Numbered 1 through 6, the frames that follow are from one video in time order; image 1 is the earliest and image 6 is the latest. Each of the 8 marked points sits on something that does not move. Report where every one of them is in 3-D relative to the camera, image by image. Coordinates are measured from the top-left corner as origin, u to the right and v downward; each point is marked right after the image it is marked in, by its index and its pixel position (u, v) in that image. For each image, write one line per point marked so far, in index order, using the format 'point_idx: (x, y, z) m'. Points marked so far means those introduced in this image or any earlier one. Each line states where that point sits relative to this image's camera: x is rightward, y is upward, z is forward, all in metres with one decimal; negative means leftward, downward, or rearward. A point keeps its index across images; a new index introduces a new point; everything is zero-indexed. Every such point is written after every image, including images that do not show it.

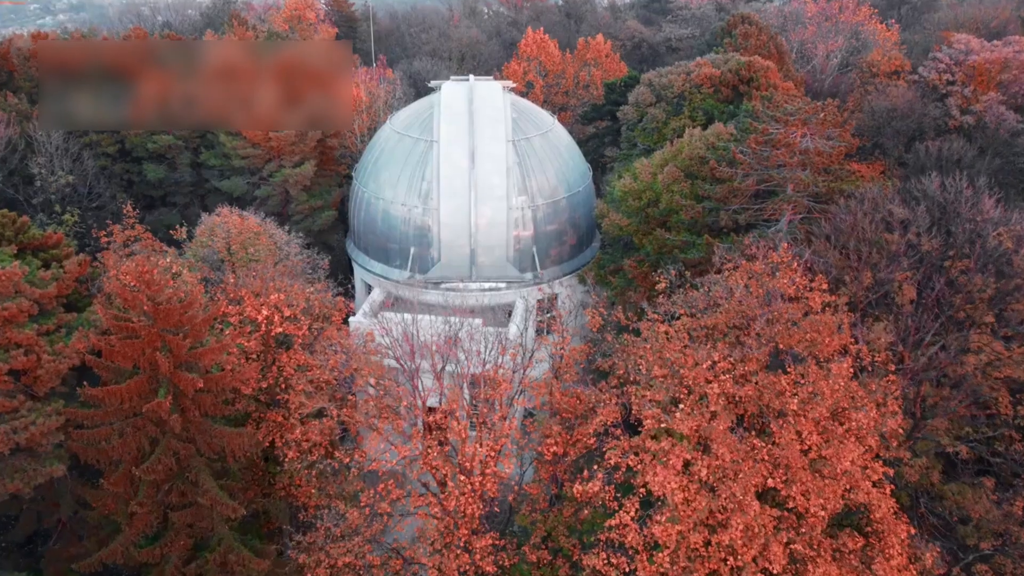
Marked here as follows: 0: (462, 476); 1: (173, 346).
0: (-1.0, -3.9, +16.3) m
1: (-7.1, -1.2, +16.8) m
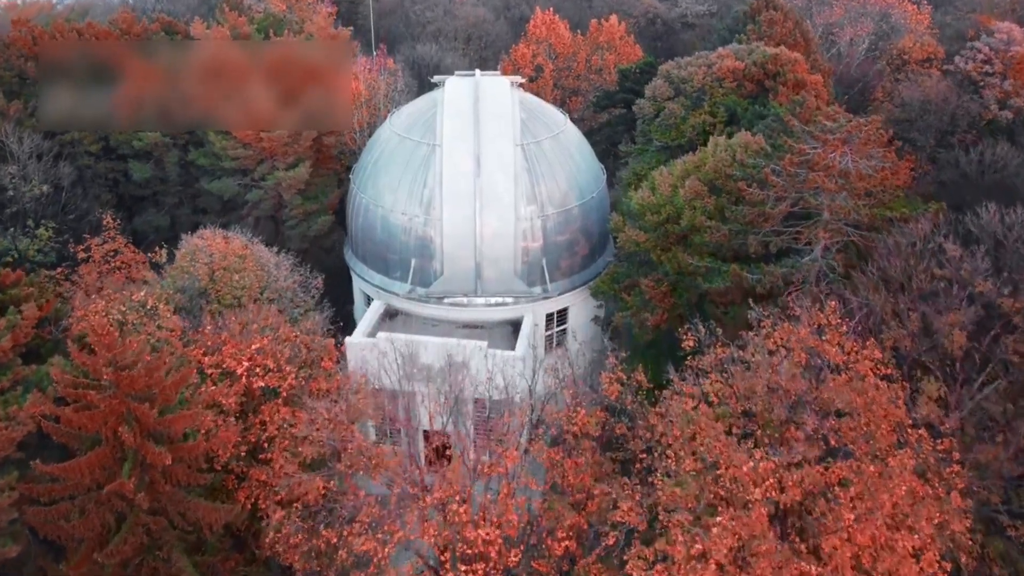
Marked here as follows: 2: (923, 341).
0: (-0.9, -5.0, +14.5) m
1: (-7.0, -2.4, +14.9) m
2: (+9.2, -1.2, +17.8) m
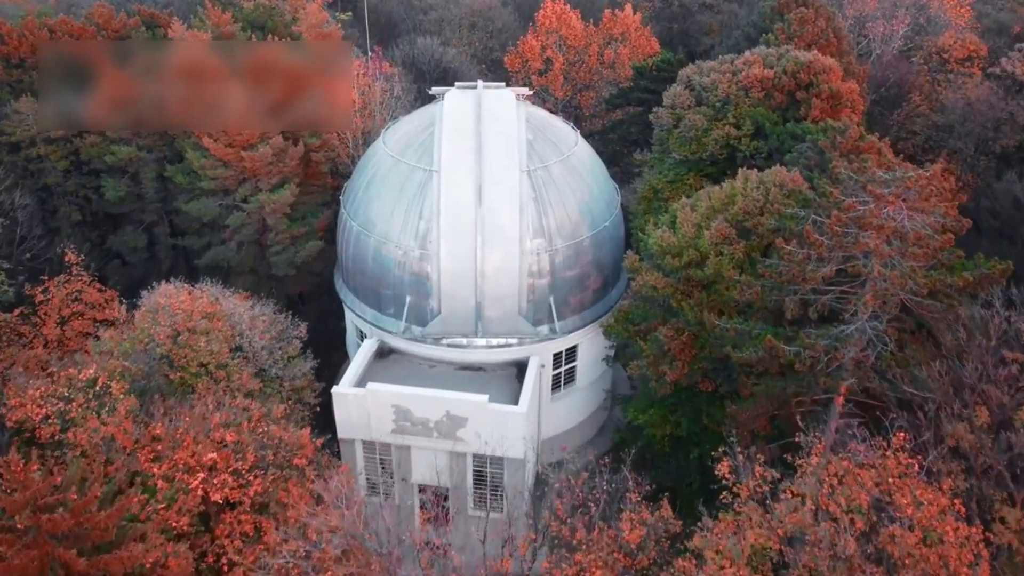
0: (-0.9, -7.0, +12.1) m
1: (-7.0, -4.3, +12.4) m
2: (+9.2, -3.1, +15.1) m
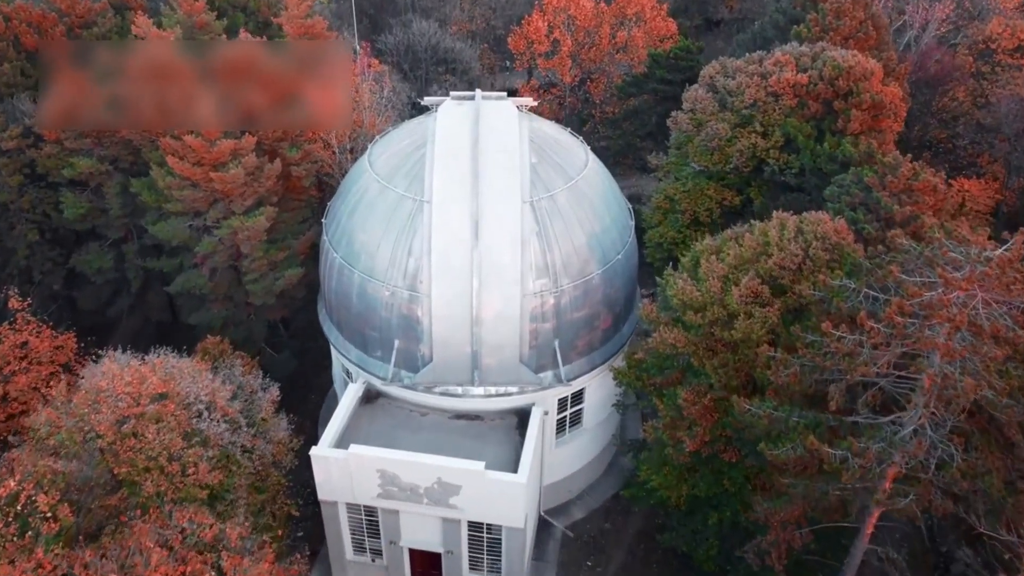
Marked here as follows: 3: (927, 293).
0: (-1.1, -9.2, +9.7) m
1: (-7.1, -6.4, +10.0) m
2: (+9.1, -5.2, +12.4) m
3: (+7.6, -0.1, +15.0) m
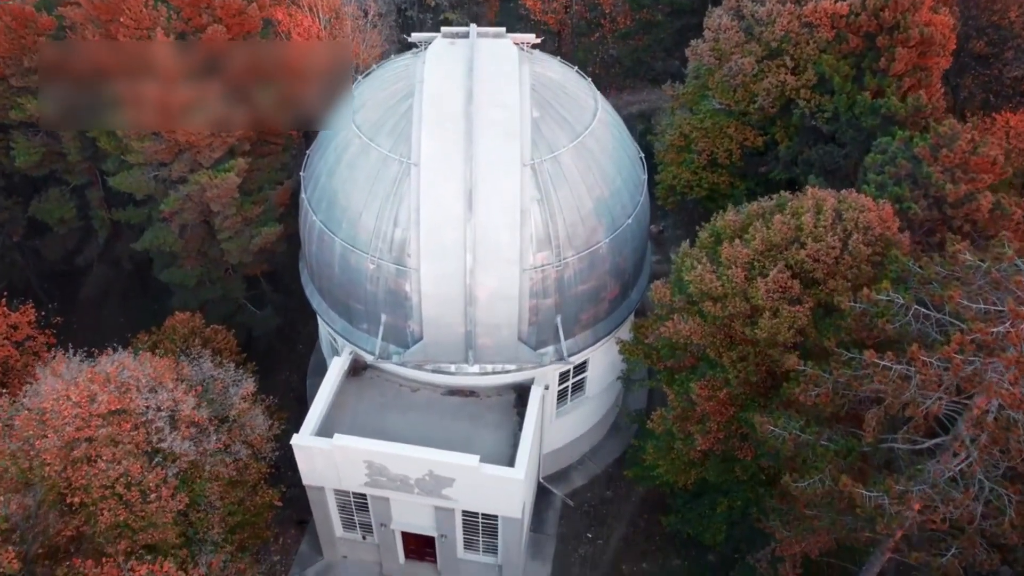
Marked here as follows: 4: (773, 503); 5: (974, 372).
0: (-1.2, -10.4, +8.9) m
1: (-7.2, -7.6, +8.8) m
2: (+9.0, -6.1, +11.0) m
3: (+7.6, -0.7, +12.8) m
4: (+6.0, -4.9, +18.3) m
5: (+7.6, -1.3, +13.1) m
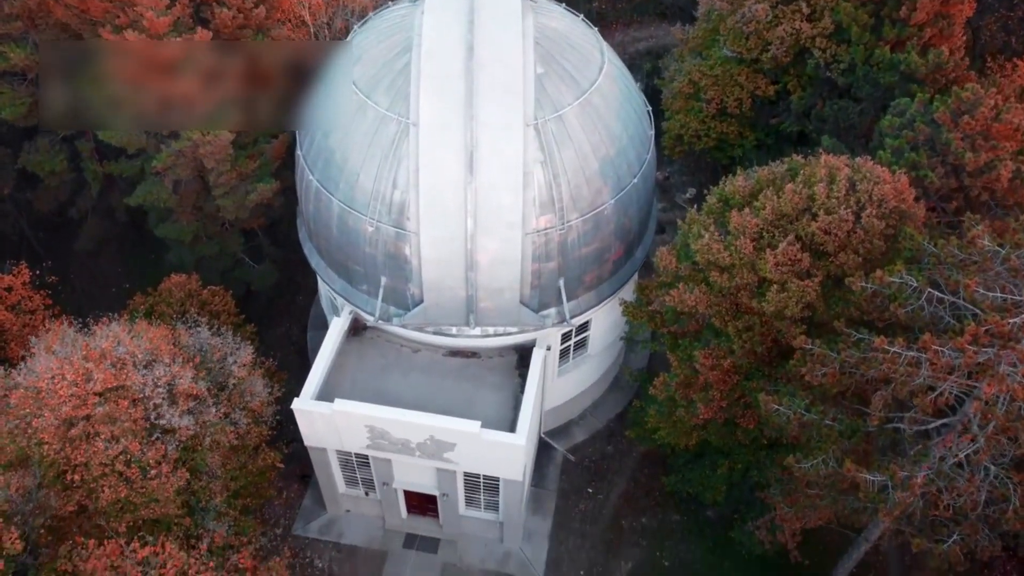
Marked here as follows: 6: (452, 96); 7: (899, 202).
0: (-1.2, -10.5, +9.5) m
1: (-7.2, -7.7, +9.1) m
2: (+9.0, -6.1, +11.1) m
3: (+7.6, -0.5, +12.4) m
4: (+6.0, -4.2, +18.3) m
5: (+7.7, -1.2, +12.8) m
6: (-1.5, +4.7, +19.5) m
7: (+8.0, +1.8, +16.6) m
